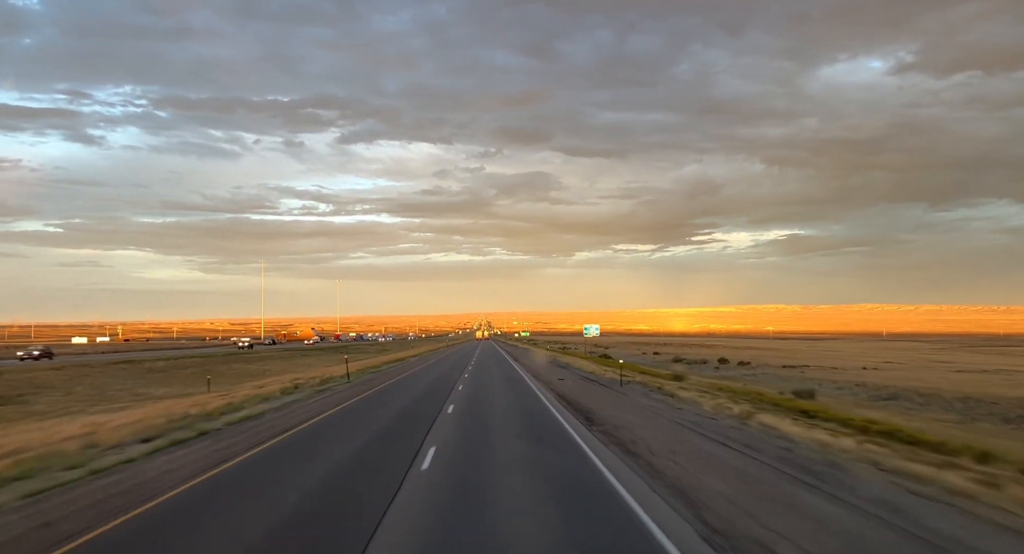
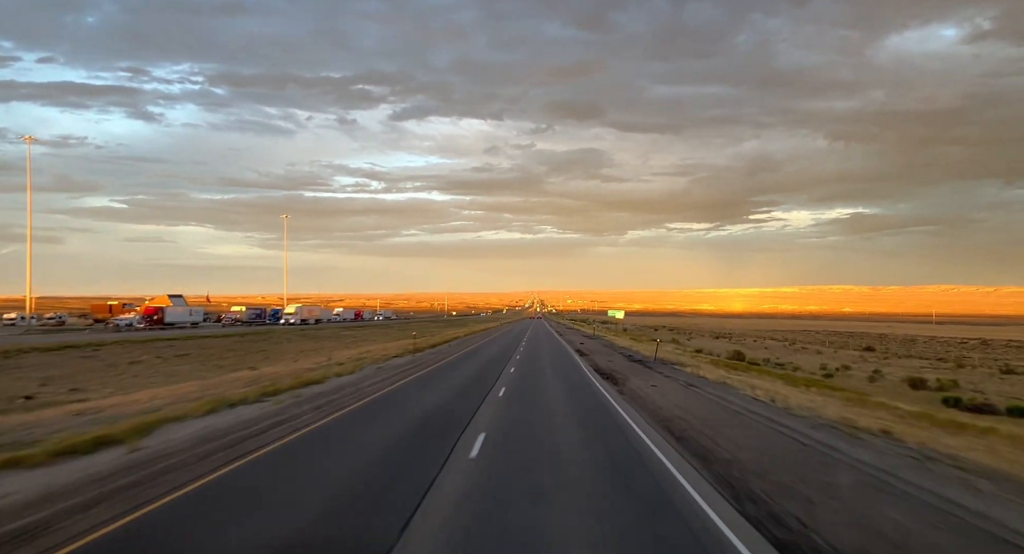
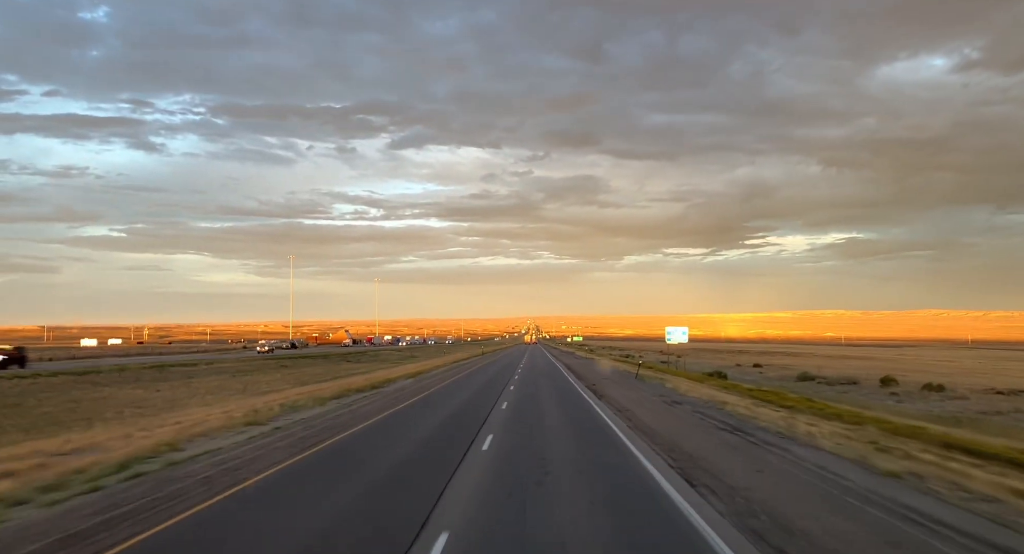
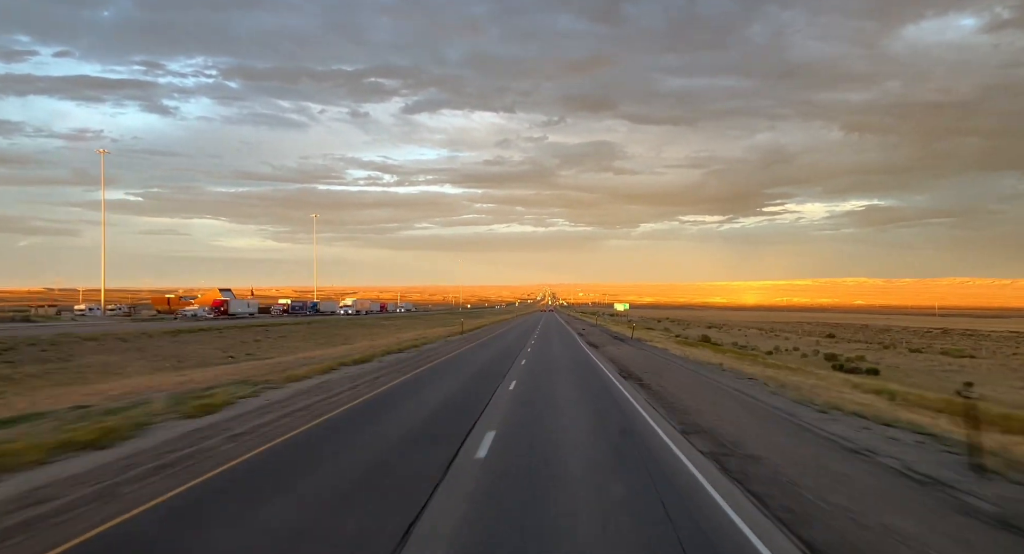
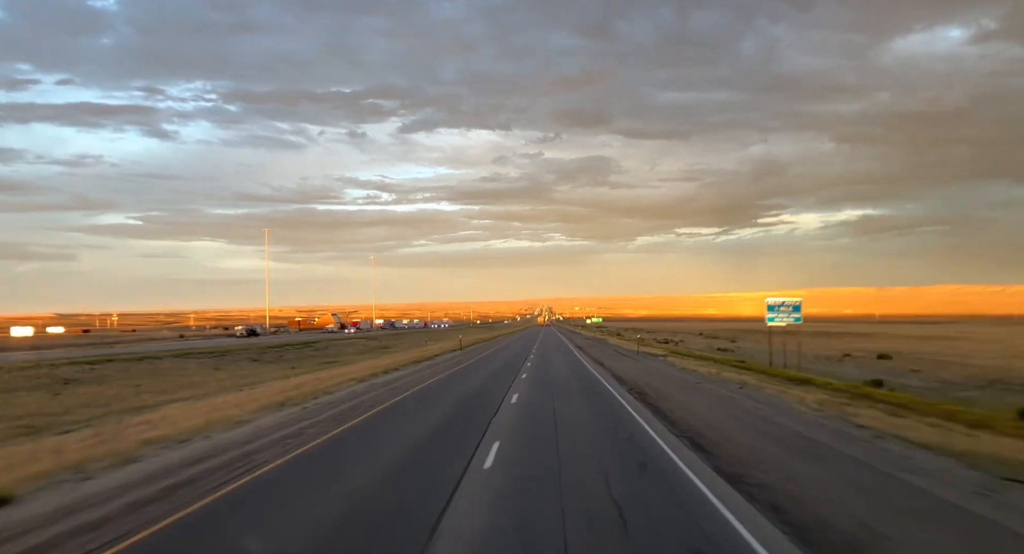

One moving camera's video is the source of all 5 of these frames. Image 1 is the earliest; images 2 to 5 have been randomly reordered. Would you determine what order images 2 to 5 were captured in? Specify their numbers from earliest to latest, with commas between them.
3, 5, 4, 2
